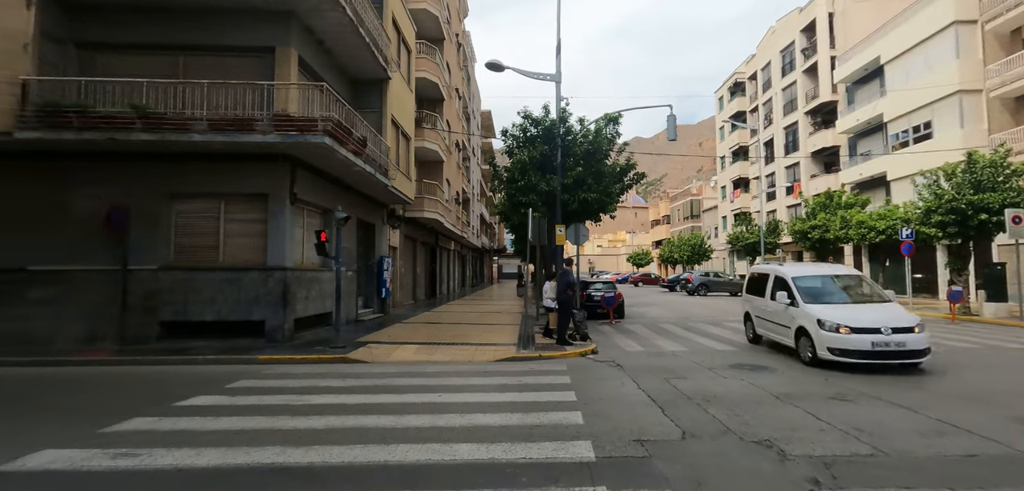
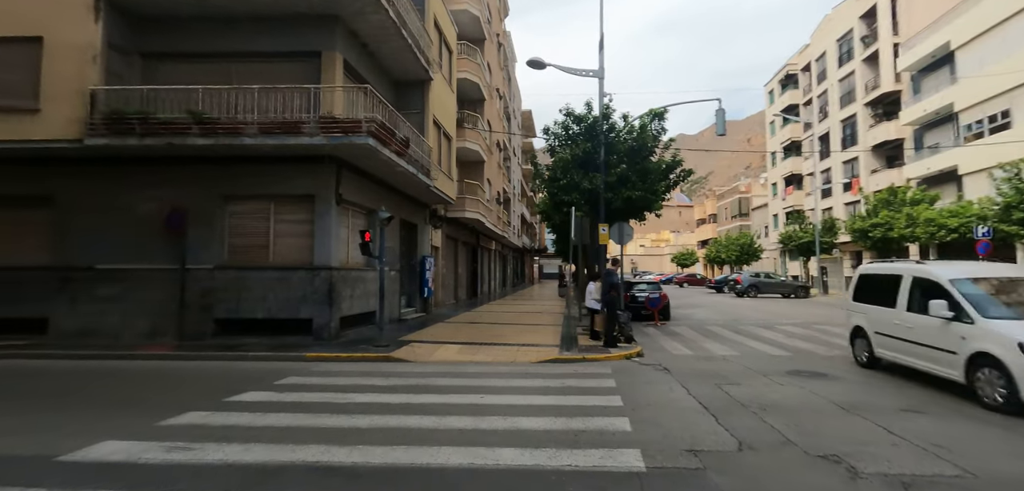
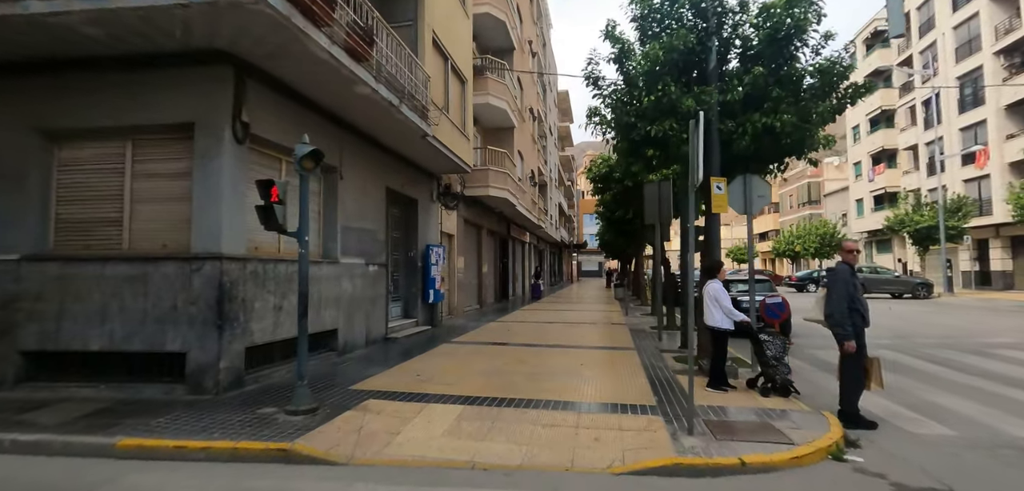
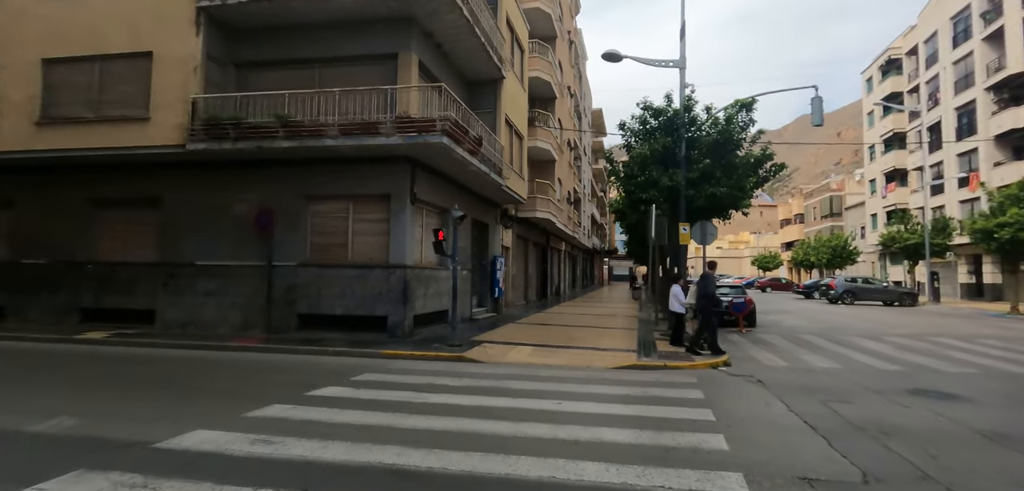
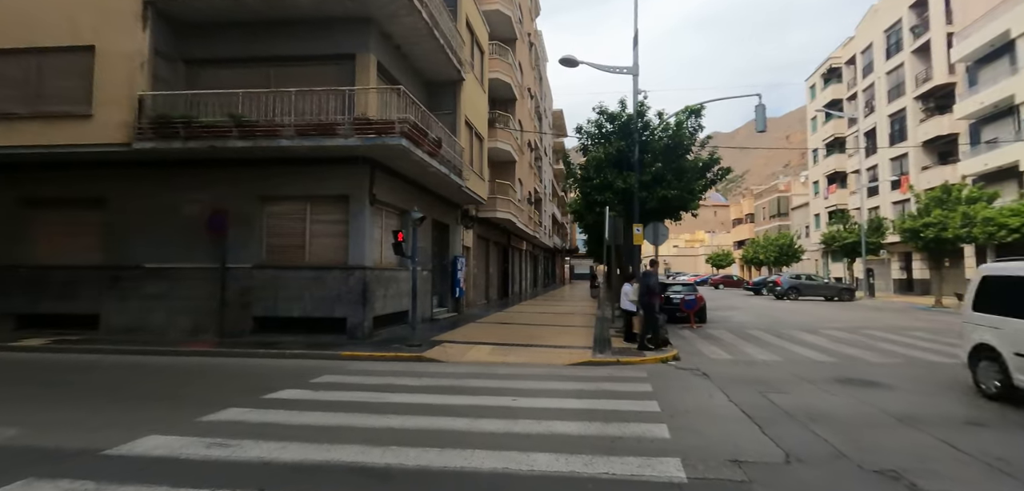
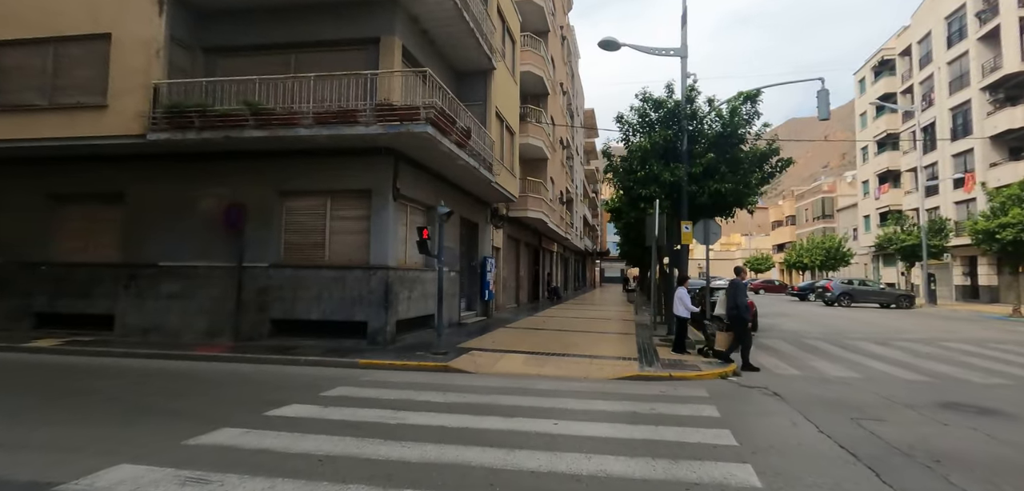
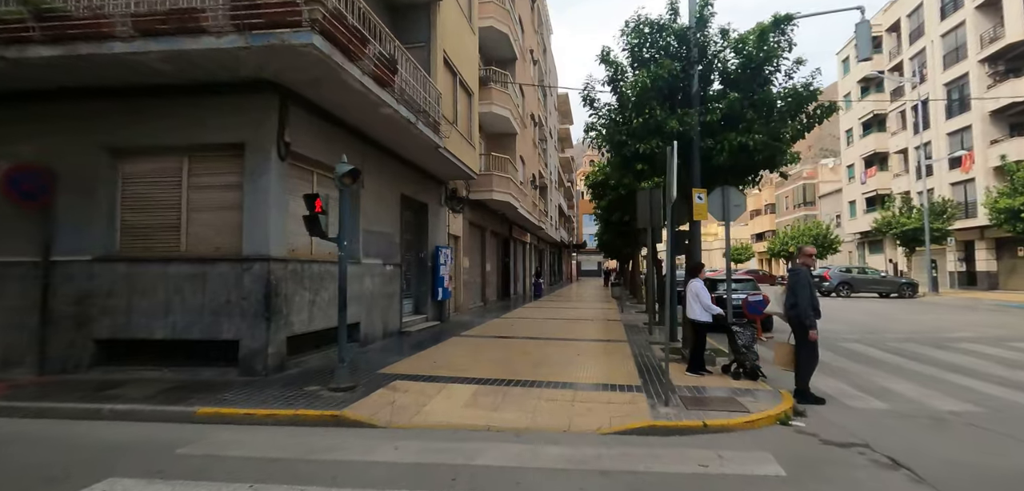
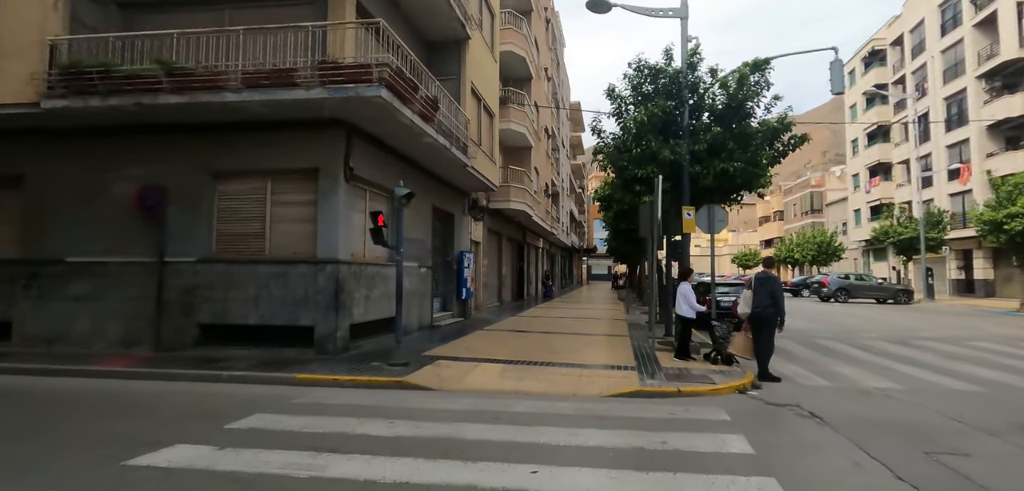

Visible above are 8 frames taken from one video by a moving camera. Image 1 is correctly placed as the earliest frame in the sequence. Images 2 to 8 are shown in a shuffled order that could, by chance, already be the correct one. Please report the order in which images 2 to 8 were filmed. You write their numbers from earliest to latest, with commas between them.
2, 5, 4, 6, 8, 7, 3
